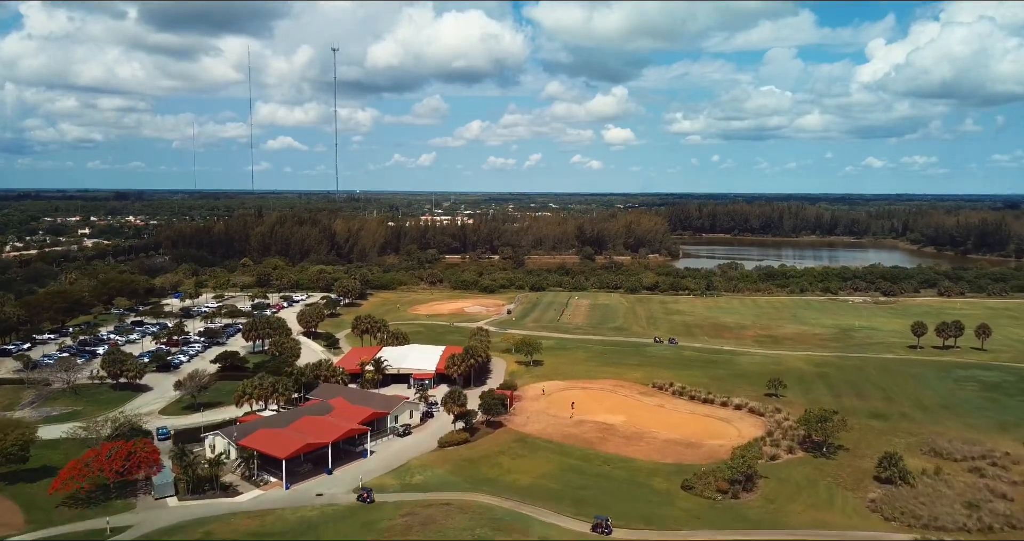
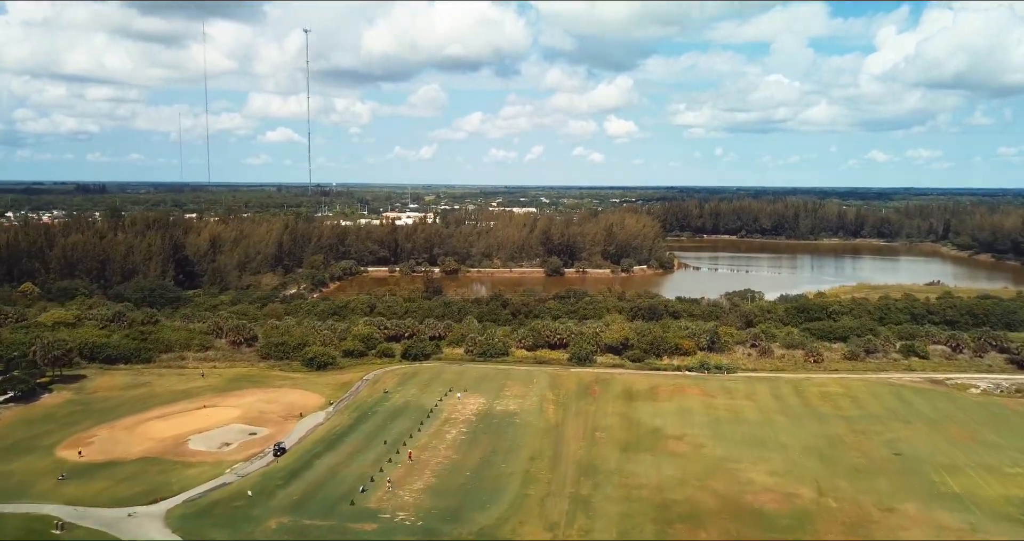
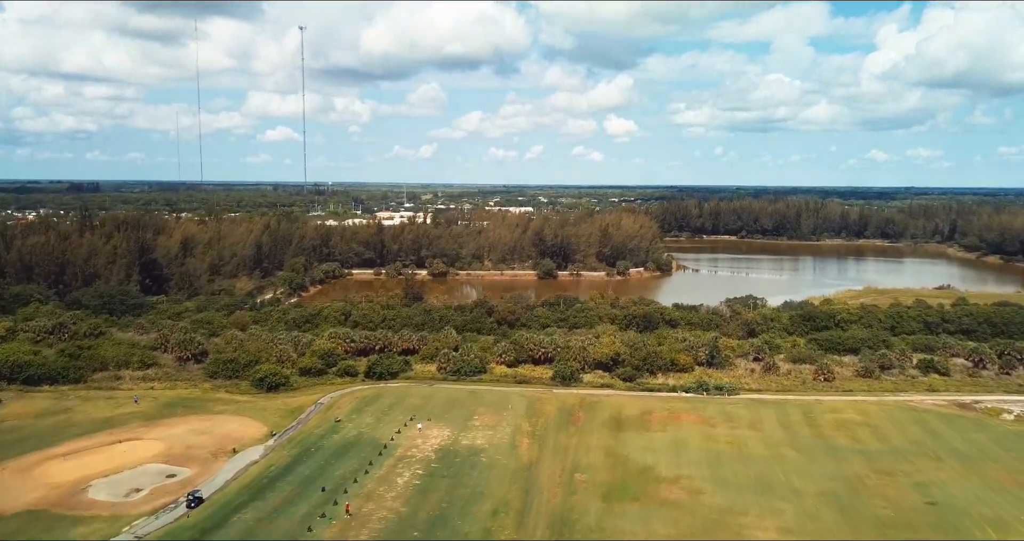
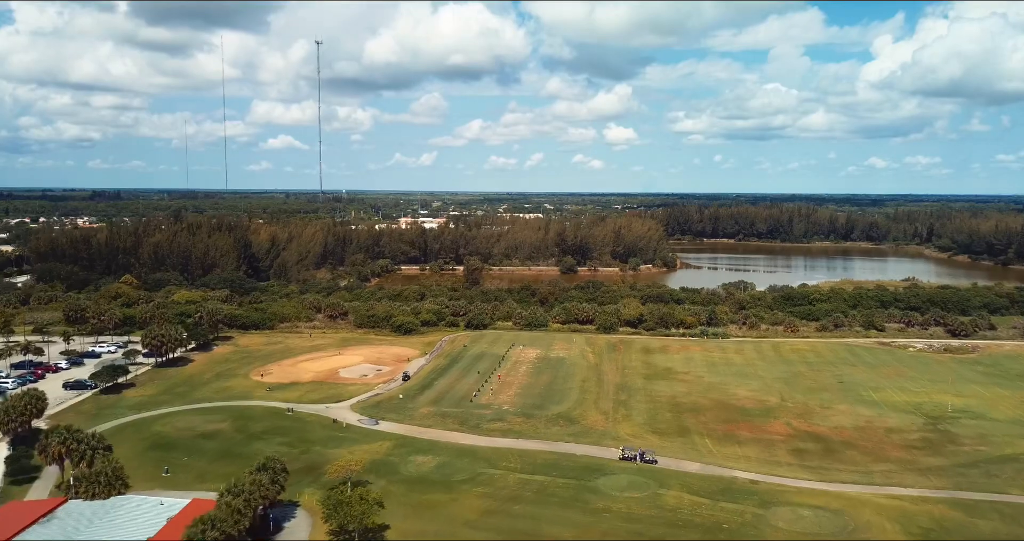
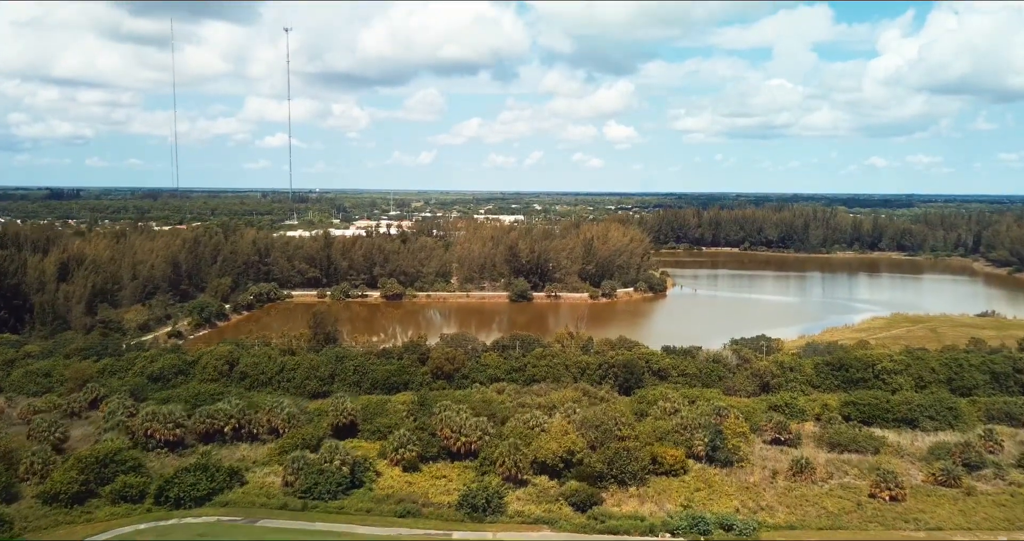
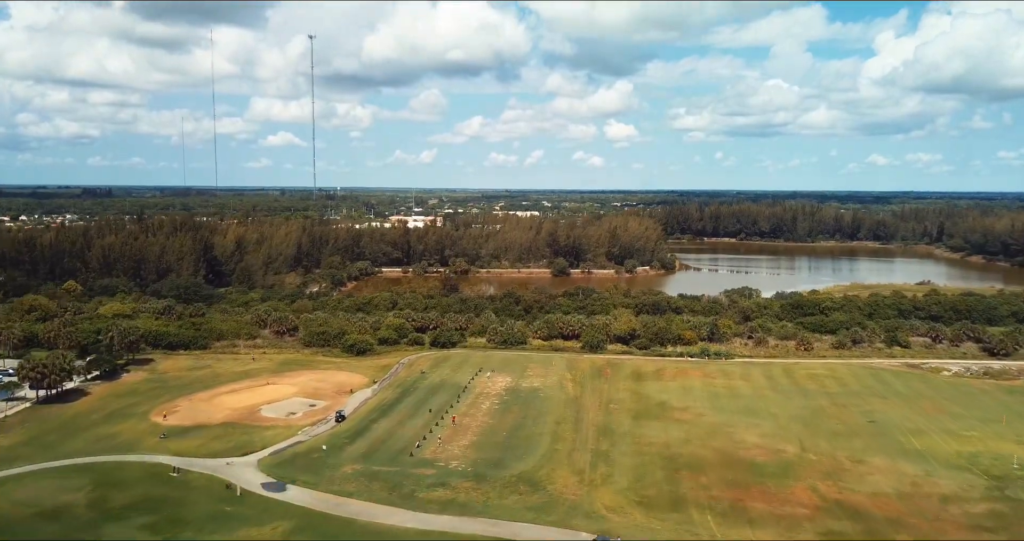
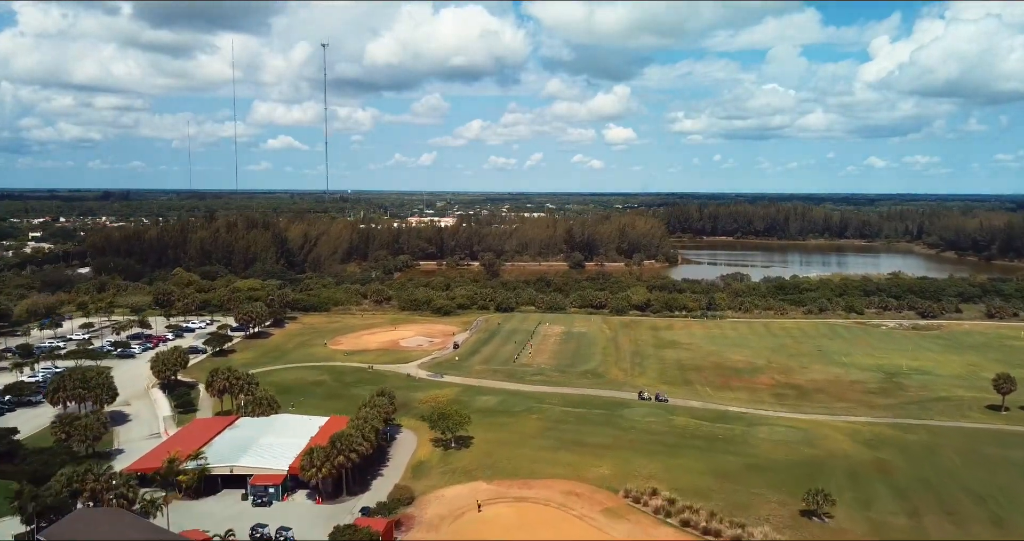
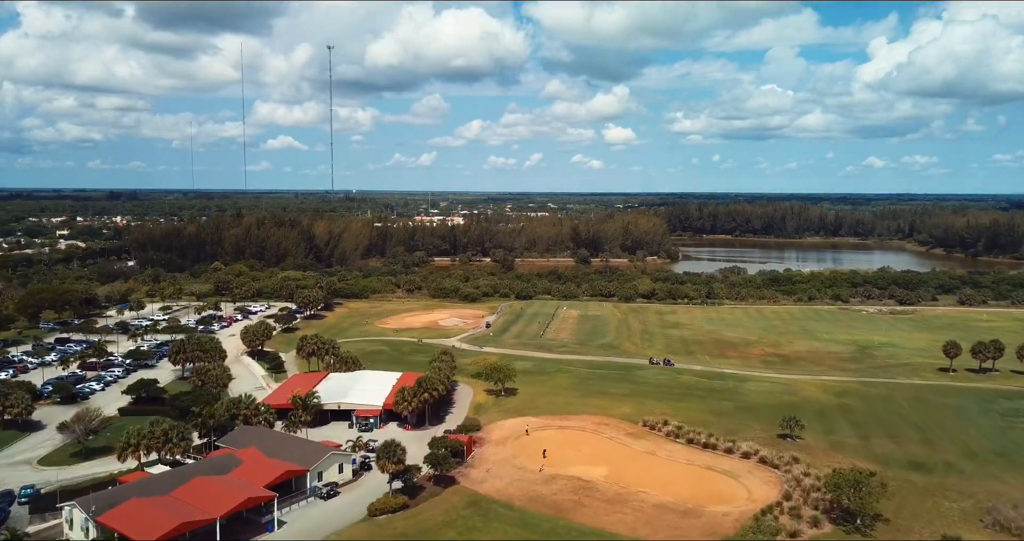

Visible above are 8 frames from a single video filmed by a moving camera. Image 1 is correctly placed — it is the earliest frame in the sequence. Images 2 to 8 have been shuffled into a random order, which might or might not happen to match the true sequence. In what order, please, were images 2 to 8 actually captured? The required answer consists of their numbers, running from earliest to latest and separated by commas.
8, 7, 4, 6, 2, 3, 5
